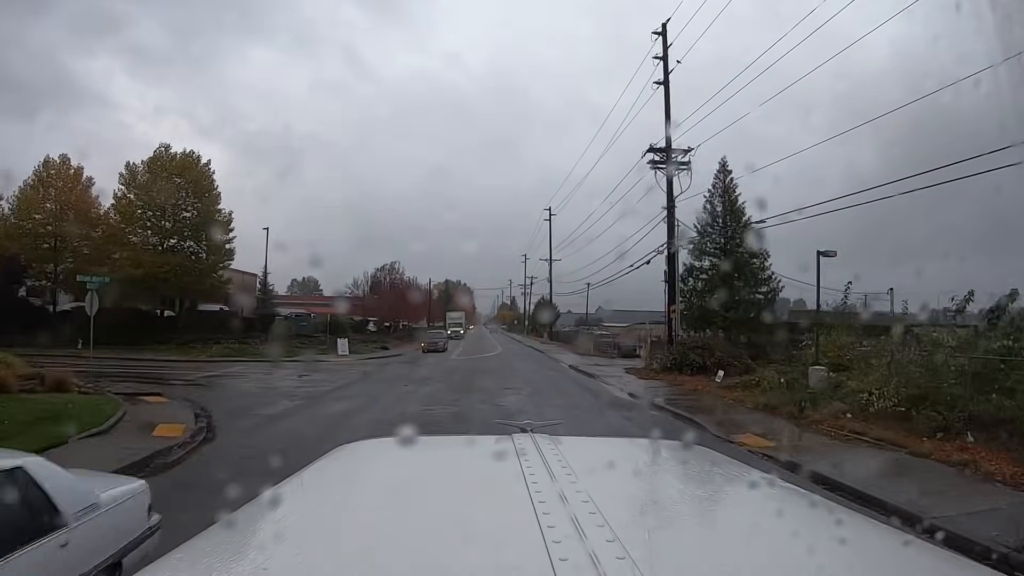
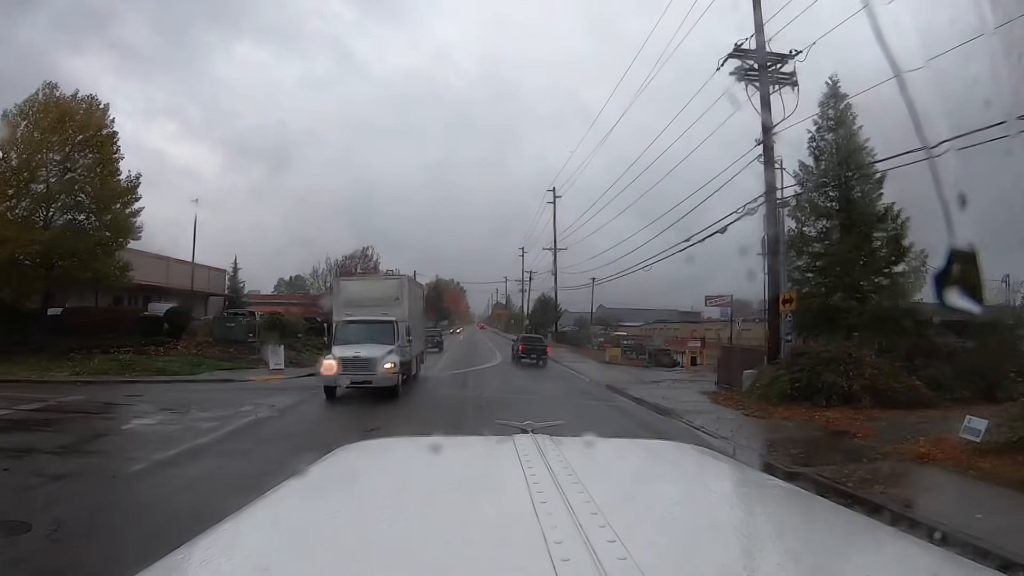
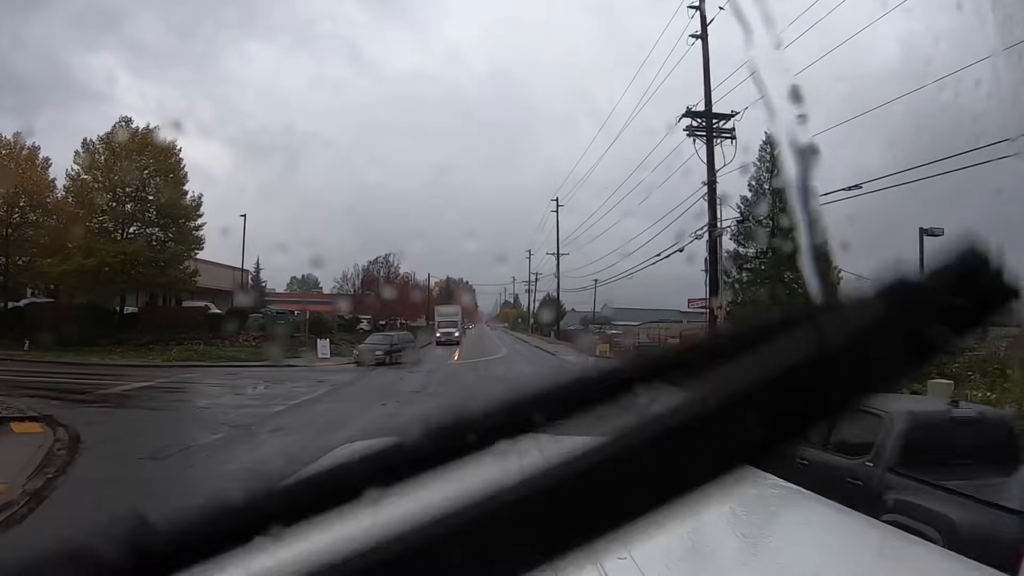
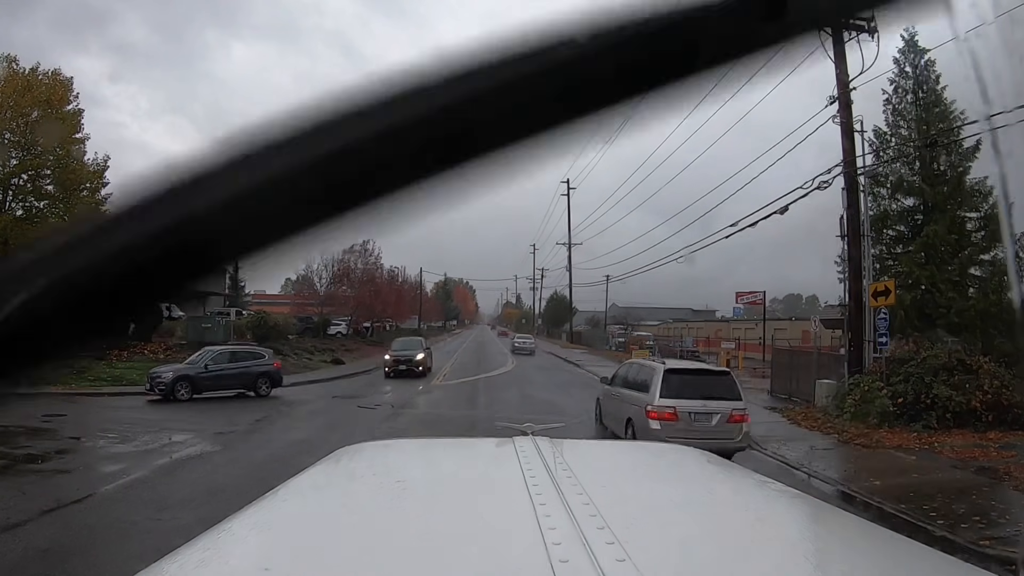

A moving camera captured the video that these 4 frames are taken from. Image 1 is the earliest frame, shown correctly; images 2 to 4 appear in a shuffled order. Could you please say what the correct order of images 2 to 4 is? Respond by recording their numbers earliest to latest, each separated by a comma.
3, 2, 4
